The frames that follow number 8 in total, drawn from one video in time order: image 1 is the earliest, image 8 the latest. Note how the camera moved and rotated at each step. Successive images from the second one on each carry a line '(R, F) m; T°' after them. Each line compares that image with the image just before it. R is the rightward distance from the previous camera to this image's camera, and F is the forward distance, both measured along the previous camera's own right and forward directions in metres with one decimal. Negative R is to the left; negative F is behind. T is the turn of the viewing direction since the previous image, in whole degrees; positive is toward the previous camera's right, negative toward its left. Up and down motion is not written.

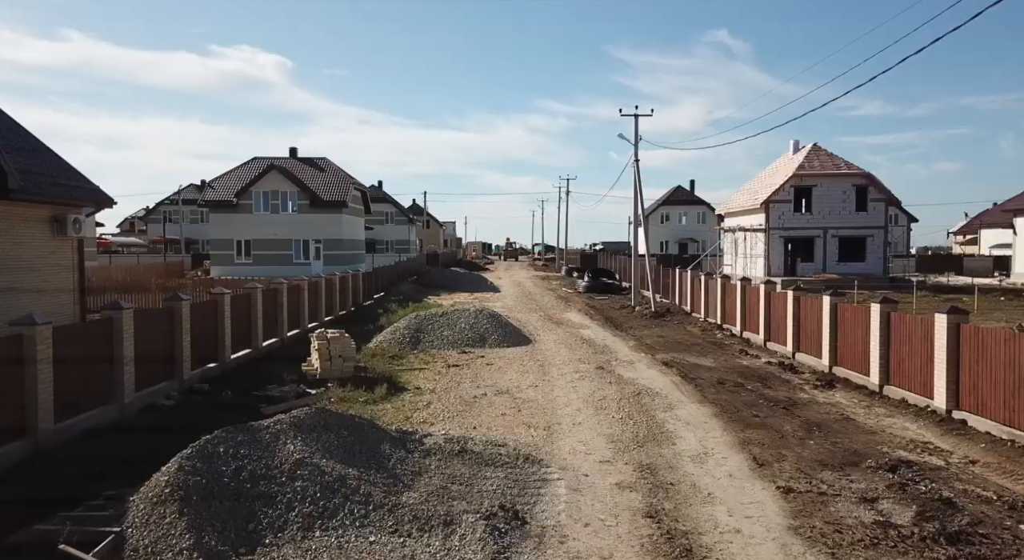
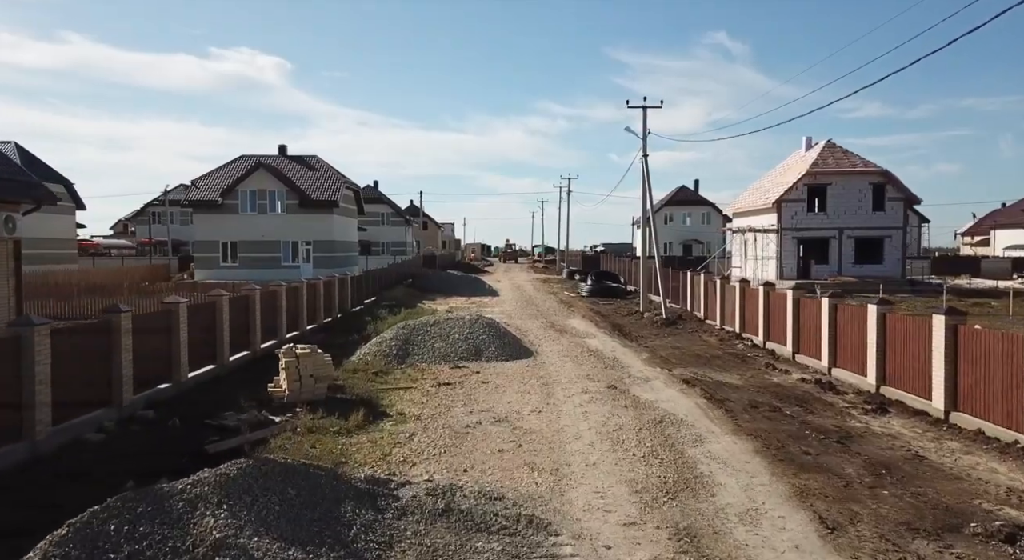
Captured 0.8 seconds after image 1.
(0.0, +1.7) m; 0°
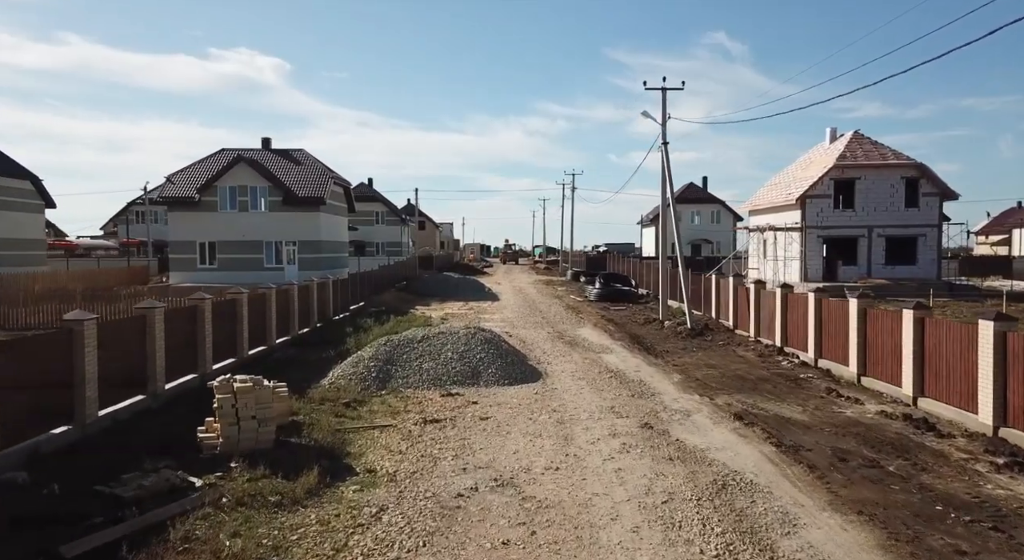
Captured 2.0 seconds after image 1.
(-0.1, +2.6) m; 0°
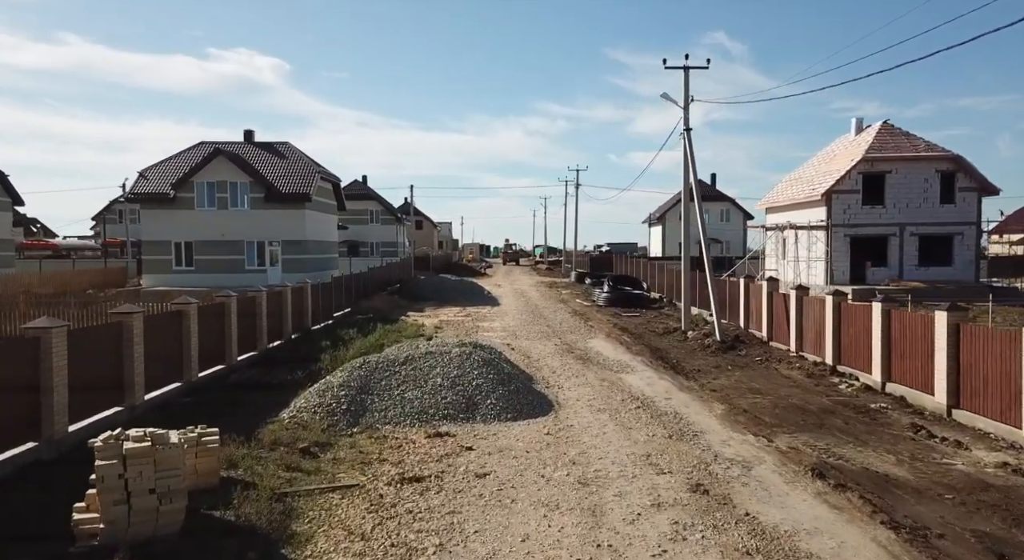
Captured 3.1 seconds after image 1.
(-0.1, +2.4) m; 0°
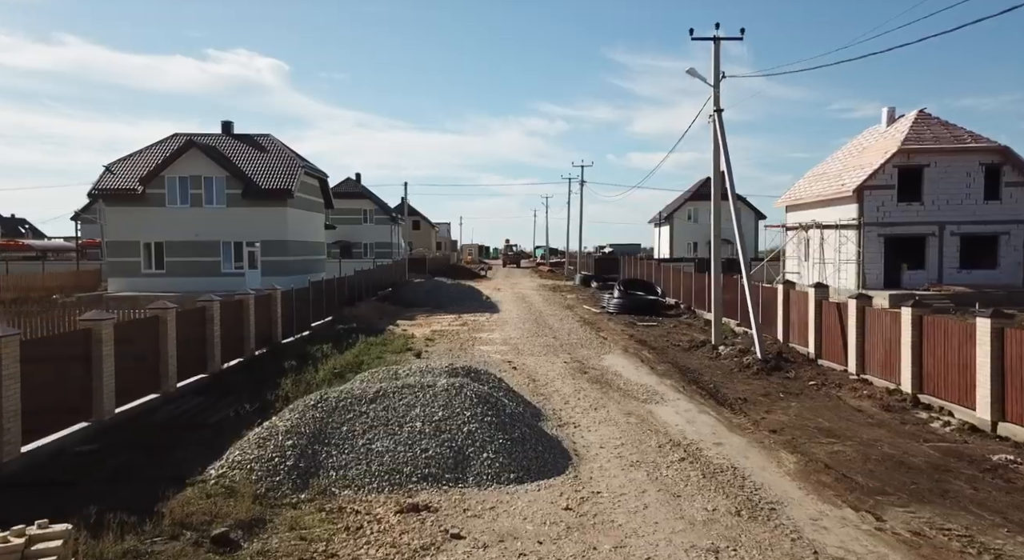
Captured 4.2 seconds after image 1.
(0.0, +2.5) m; 0°
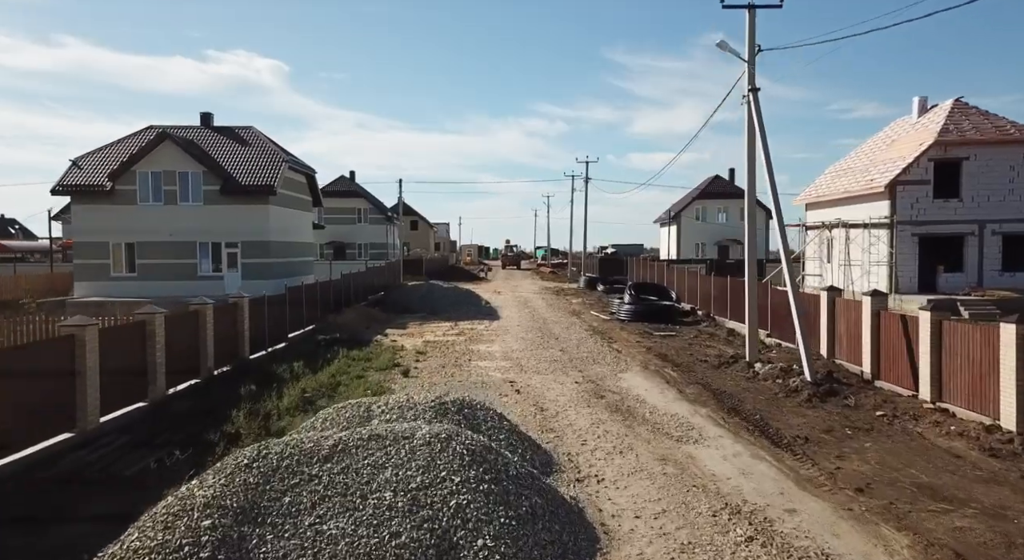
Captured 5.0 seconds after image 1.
(0.0, +2.1) m; 0°
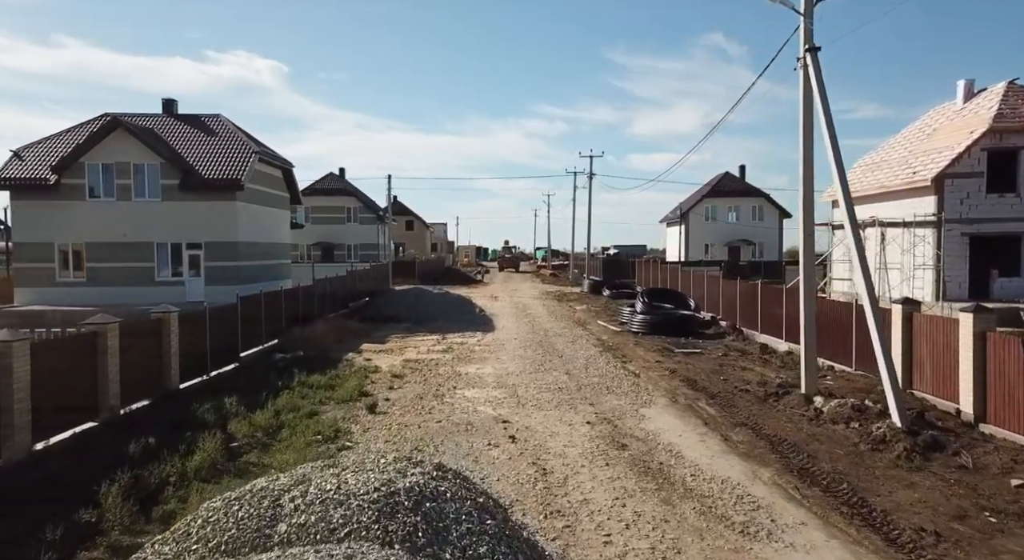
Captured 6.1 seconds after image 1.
(+0.1, +2.8) m; 0°
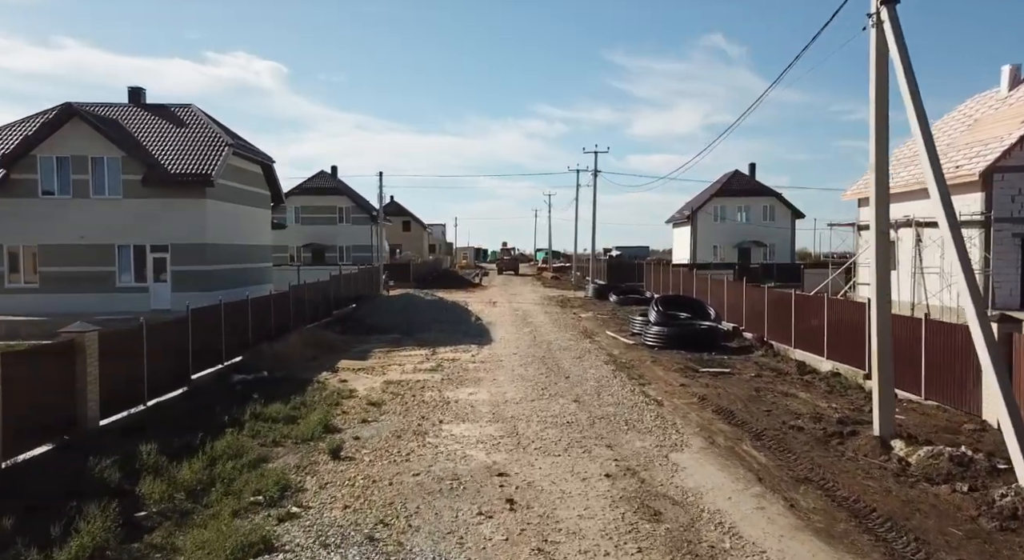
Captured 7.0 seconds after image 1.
(0.0, +2.2) m; 0°
